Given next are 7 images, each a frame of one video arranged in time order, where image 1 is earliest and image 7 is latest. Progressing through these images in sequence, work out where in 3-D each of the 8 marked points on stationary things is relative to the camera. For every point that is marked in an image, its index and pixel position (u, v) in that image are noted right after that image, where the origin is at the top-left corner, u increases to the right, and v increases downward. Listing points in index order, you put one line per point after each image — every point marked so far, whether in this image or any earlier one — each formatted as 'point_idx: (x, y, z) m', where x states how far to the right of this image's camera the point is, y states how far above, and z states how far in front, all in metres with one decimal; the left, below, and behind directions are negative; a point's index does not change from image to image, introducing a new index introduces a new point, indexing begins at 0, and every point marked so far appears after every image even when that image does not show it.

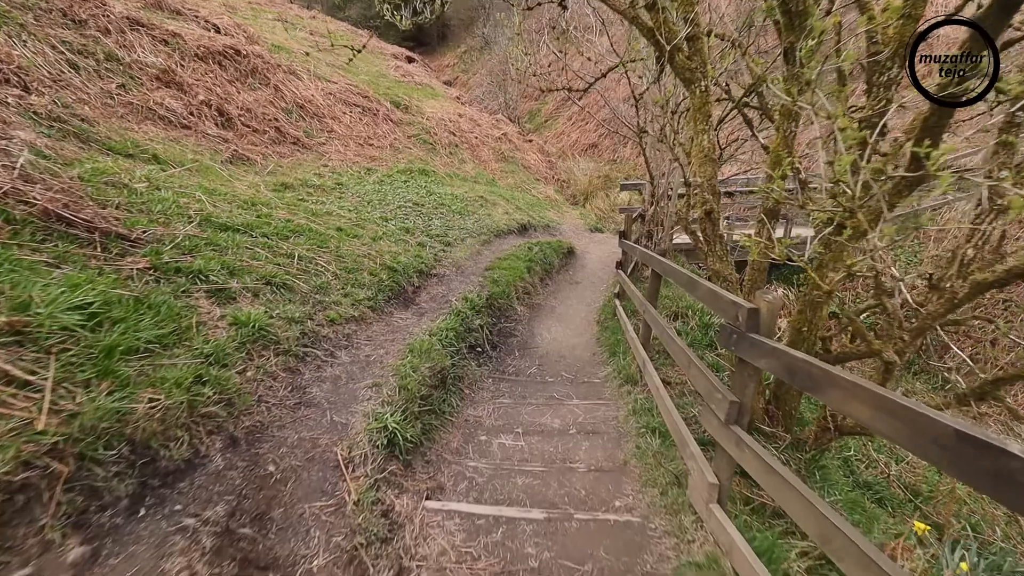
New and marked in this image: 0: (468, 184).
0: (-0.9, +2.3, +11.4) m
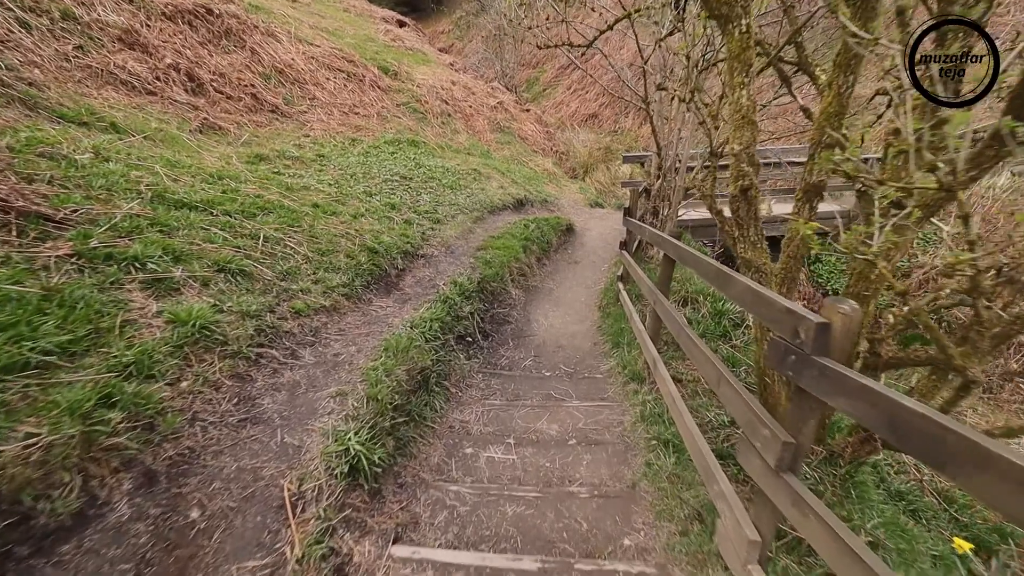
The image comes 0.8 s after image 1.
0: (-1.0, +2.7, +10.7) m
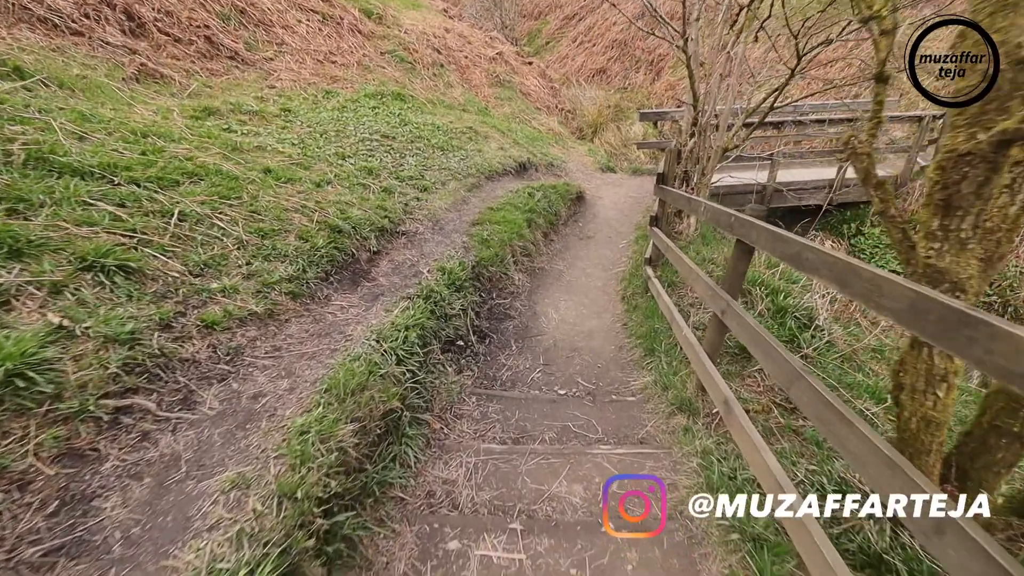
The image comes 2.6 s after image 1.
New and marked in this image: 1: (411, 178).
0: (-1.0, +3.2, +9.3) m
1: (-1.2, +1.3, +6.0) m
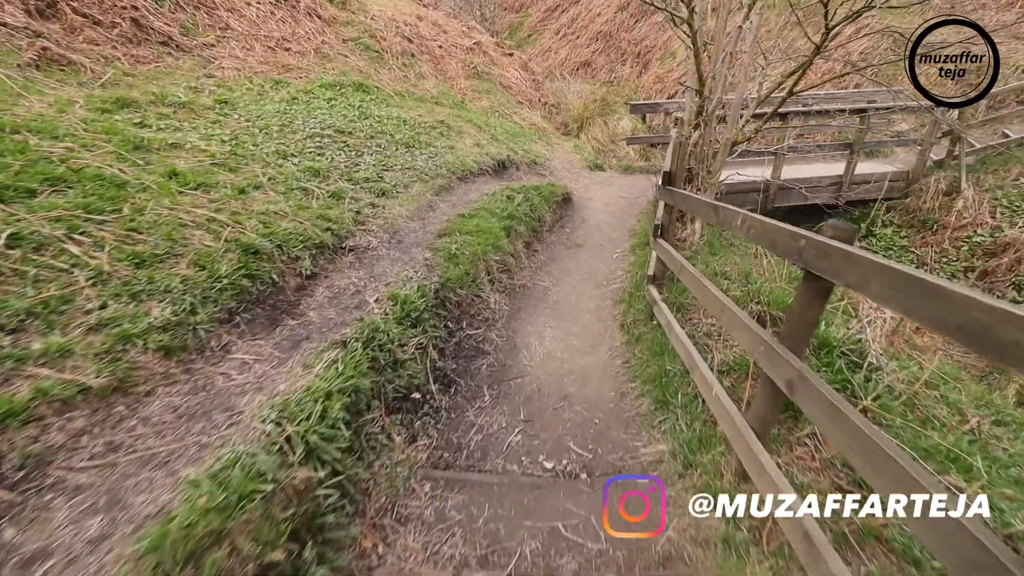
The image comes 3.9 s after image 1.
0: (-1.4, +3.0, +8.3) m
1: (-1.4, +1.1, +5.1) m
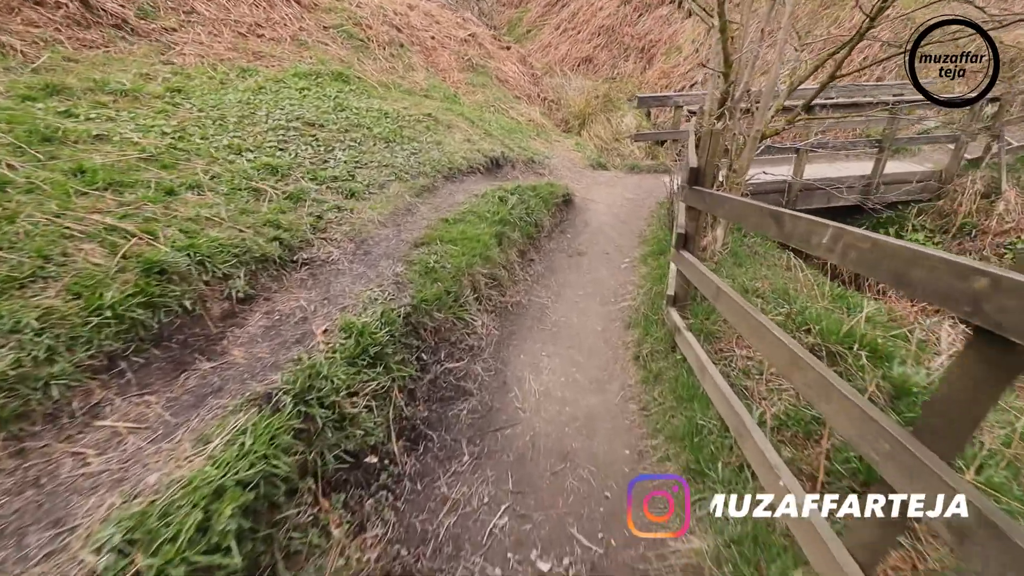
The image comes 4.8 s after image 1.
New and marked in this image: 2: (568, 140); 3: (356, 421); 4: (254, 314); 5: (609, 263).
0: (-1.4, +2.8, +7.6) m
1: (-1.5, +0.9, +4.3) m
2: (+1.0, +2.7, +9.5) m
3: (-0.7, -0.6, +2.3) m
4: (-1.4, -0.1, +2.7) m
5: (+0.9, +0.2, +4.8) m
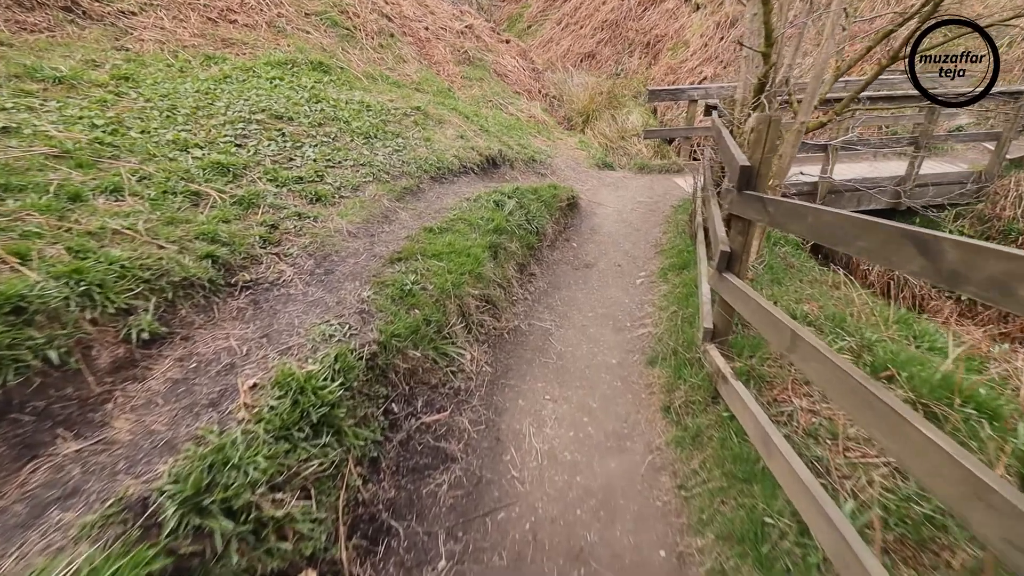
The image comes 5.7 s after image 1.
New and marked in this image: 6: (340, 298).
0: (-1.5, +2.7, +6.9) m
1: (-1.5, +0.8, +3.7) m
2: (+1.0, +2.6, +8.8) m
3: (-0.7, -0.7, +1.6) m
4: (-1.4, -0.3, +2.0) m
5: (+0.9, +0.1, +4.2) m
6: (-0.9, -0.1, +2.7) m
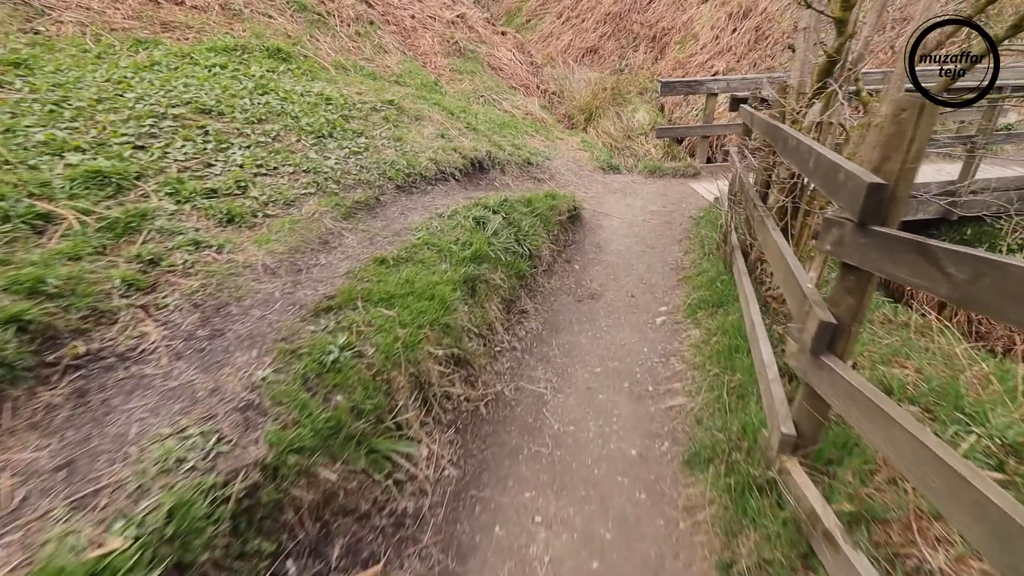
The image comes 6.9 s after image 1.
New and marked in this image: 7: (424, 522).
0: (-1.5, +2.4, +6.0) m
1: (-1.6, +0.5, +2.8) m
2: (+0.9, +2.3, +7.9) m
3: (-0.8, -1.0, +0.7) m
4: (-1.5, -0.5, +1.1) m
5: (+0.8, -0.2, +3.3) m
6: (-1.0, -0.3, +1.8) m
7: (-0.3, -0.8, +1.8) m
